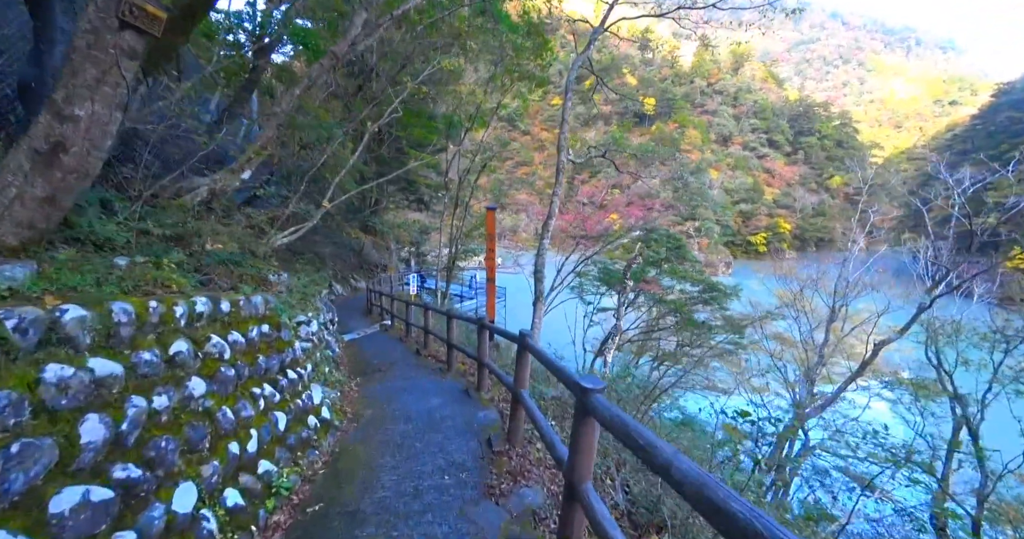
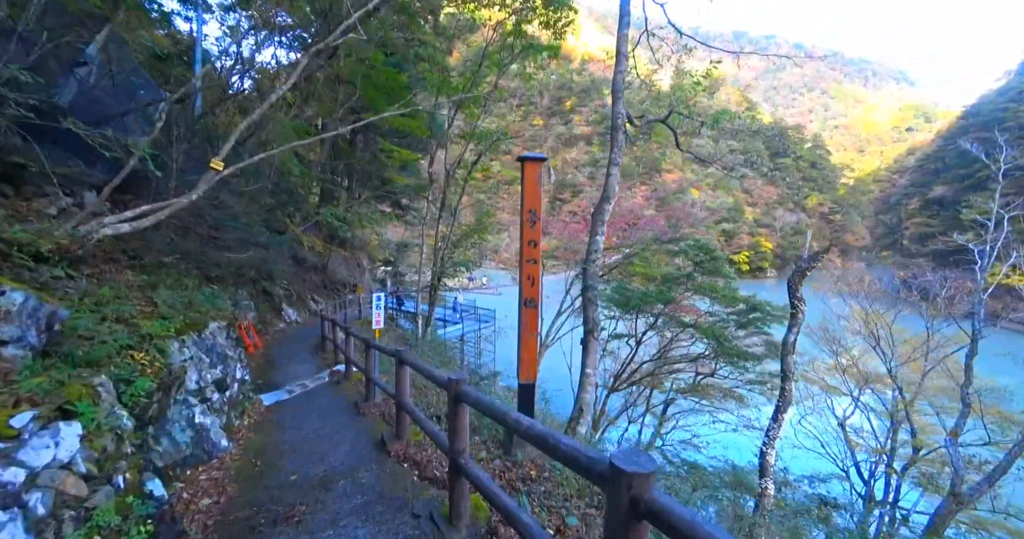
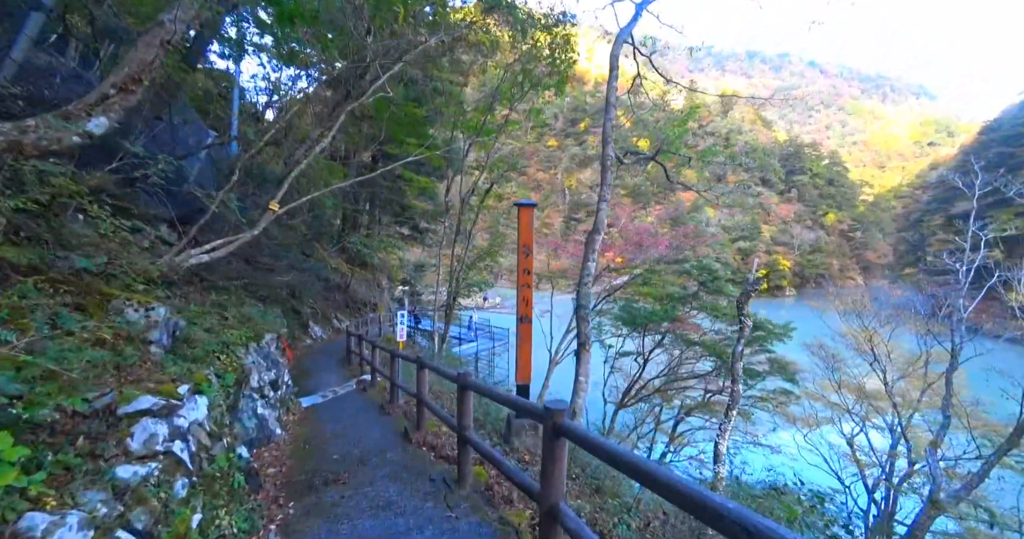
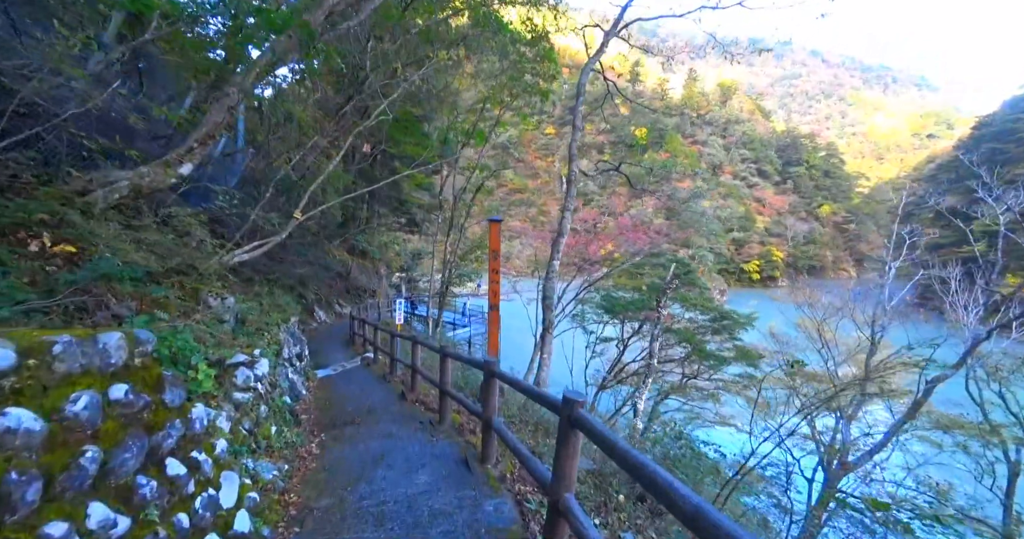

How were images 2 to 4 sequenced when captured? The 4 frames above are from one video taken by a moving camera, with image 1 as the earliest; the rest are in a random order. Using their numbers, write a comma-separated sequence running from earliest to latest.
4, 3, 2
